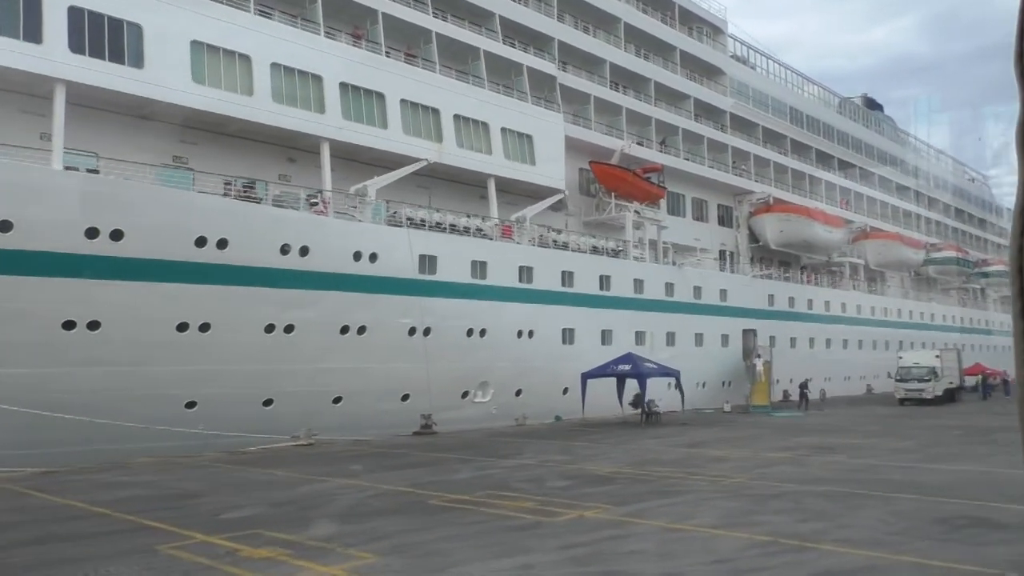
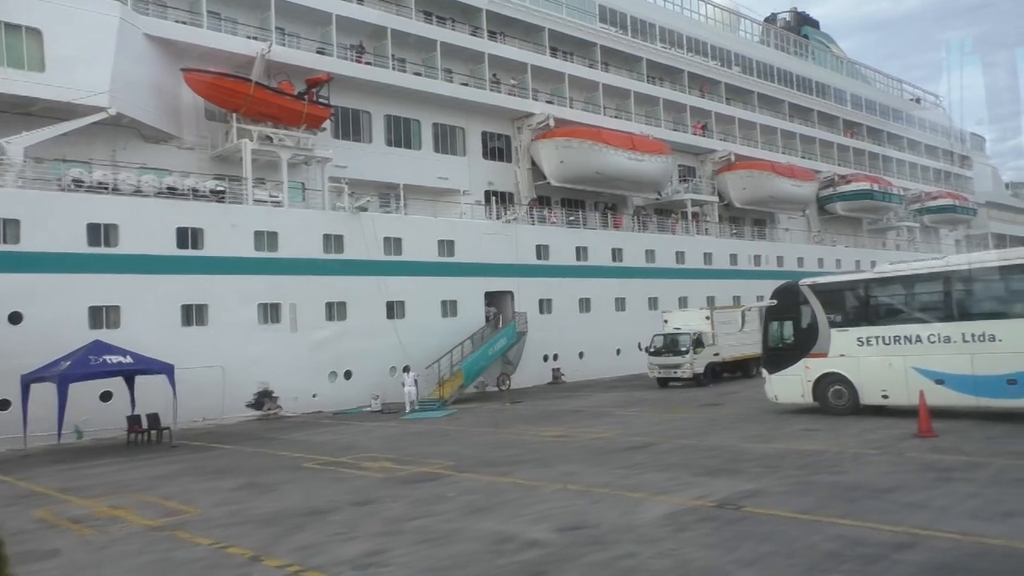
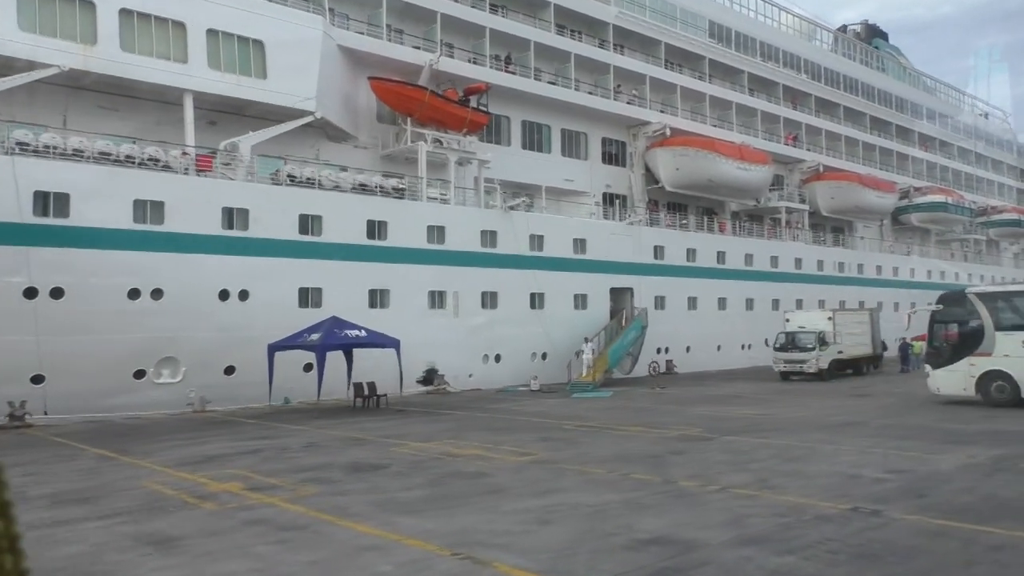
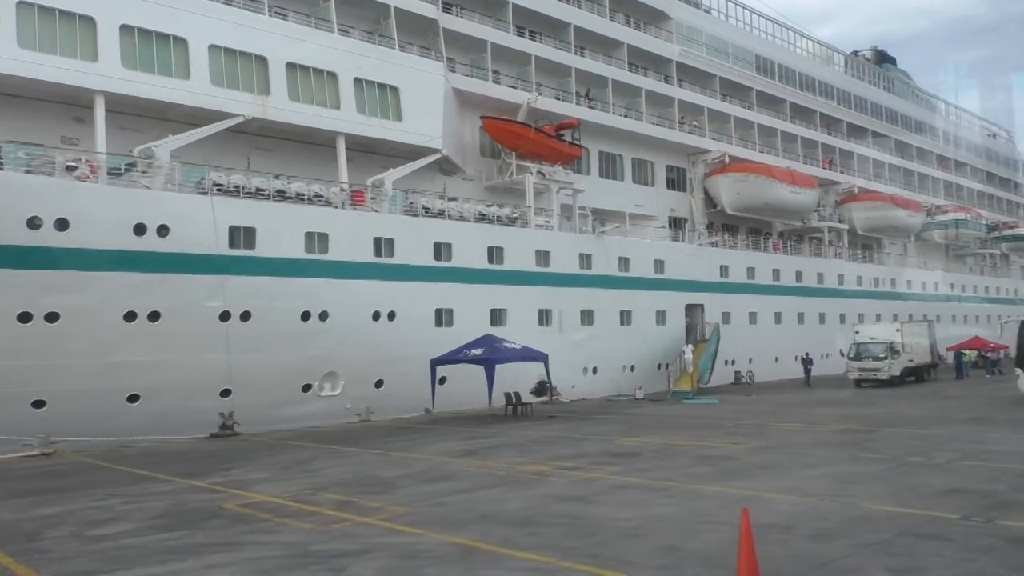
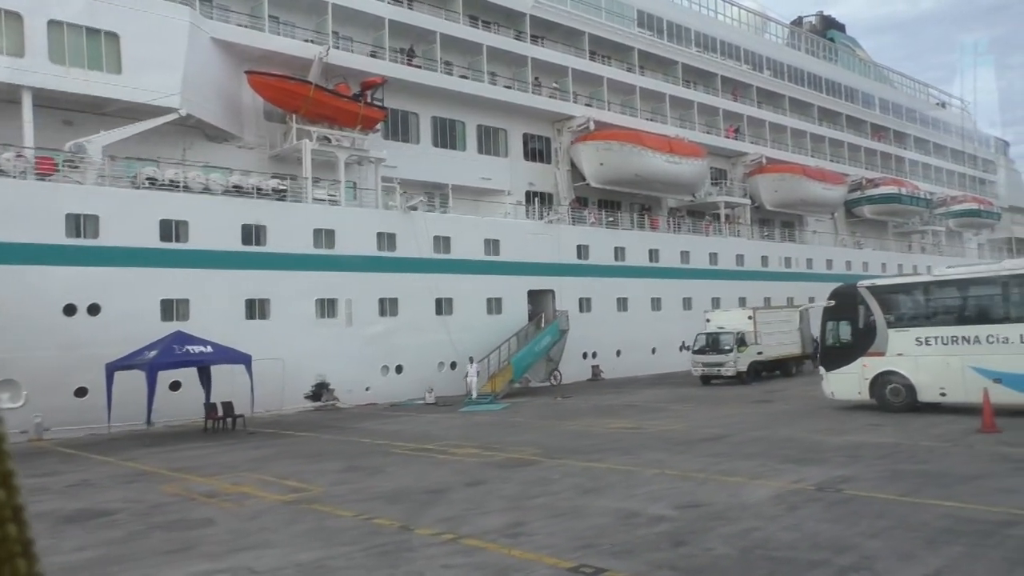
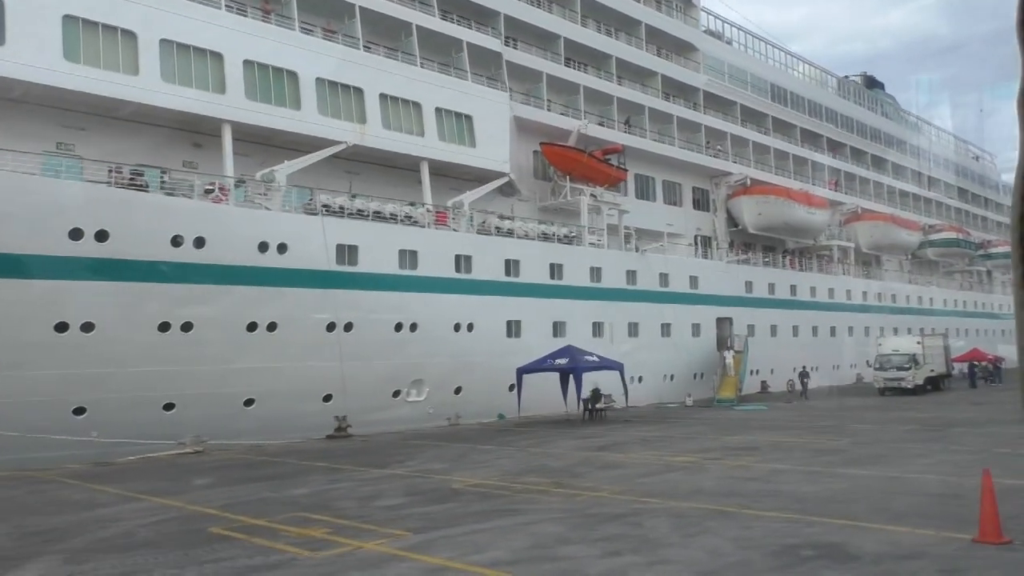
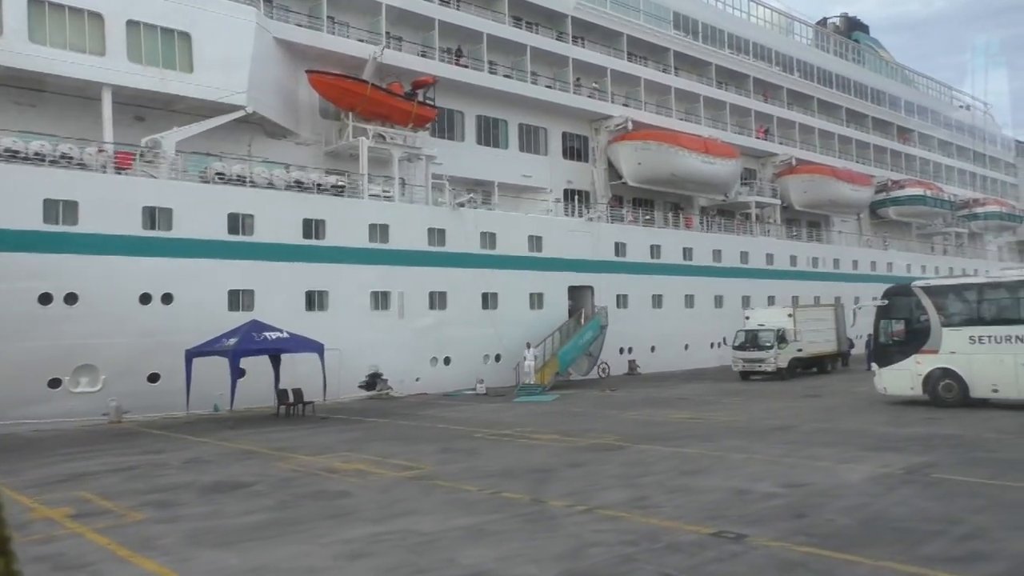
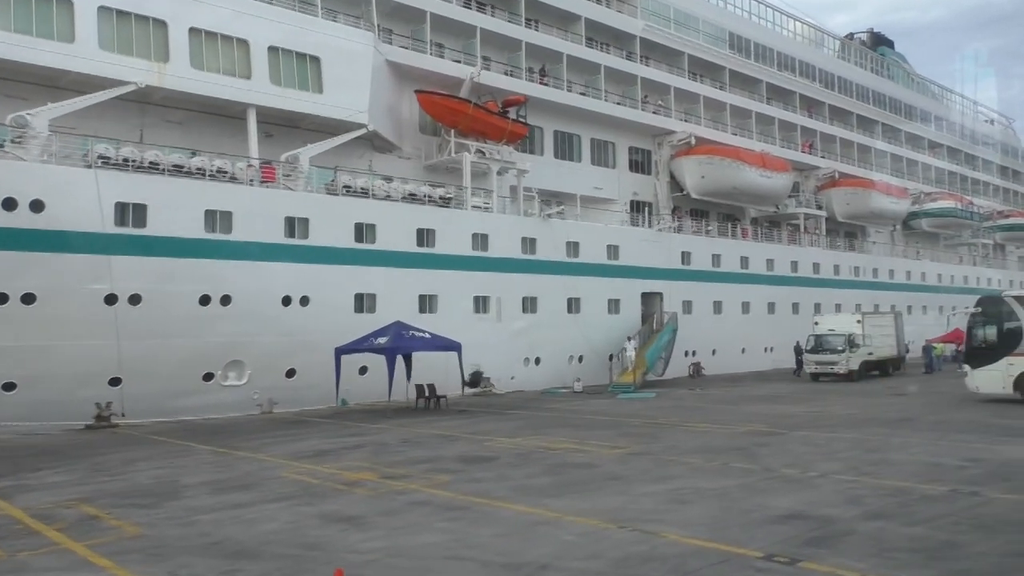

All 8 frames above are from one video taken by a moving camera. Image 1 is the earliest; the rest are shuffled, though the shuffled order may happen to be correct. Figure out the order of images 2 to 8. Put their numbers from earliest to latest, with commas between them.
6, 4, 8, 3, 7, 5, 2
